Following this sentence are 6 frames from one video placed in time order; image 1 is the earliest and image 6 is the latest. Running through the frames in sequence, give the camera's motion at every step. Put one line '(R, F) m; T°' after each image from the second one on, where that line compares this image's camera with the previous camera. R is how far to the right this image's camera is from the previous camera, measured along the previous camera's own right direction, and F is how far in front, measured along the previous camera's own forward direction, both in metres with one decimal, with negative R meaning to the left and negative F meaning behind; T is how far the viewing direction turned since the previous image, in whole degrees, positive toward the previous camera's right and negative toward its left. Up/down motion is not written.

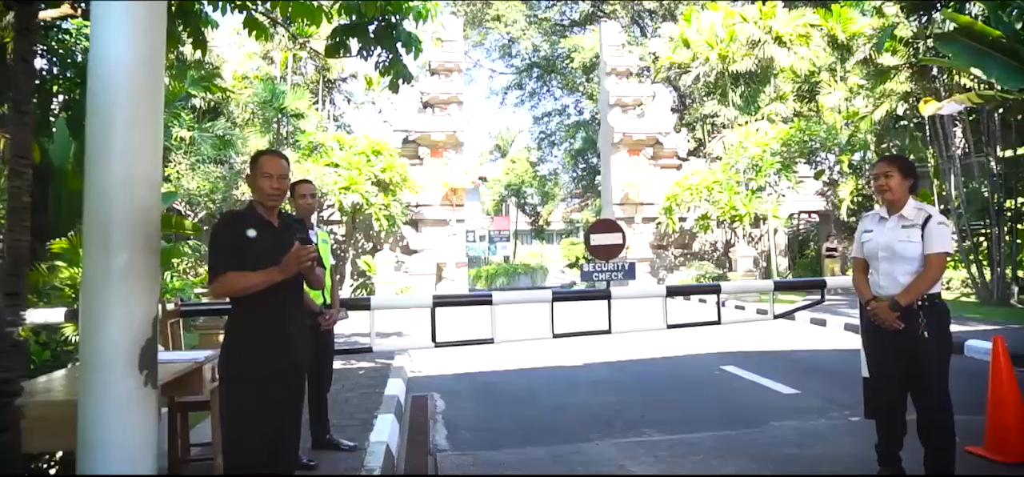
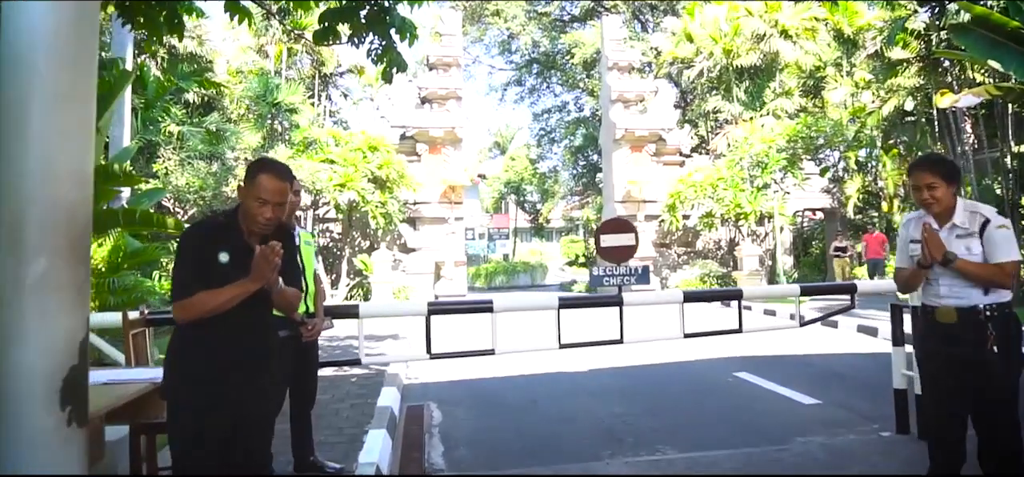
(0.0, +0.4) m; 0°
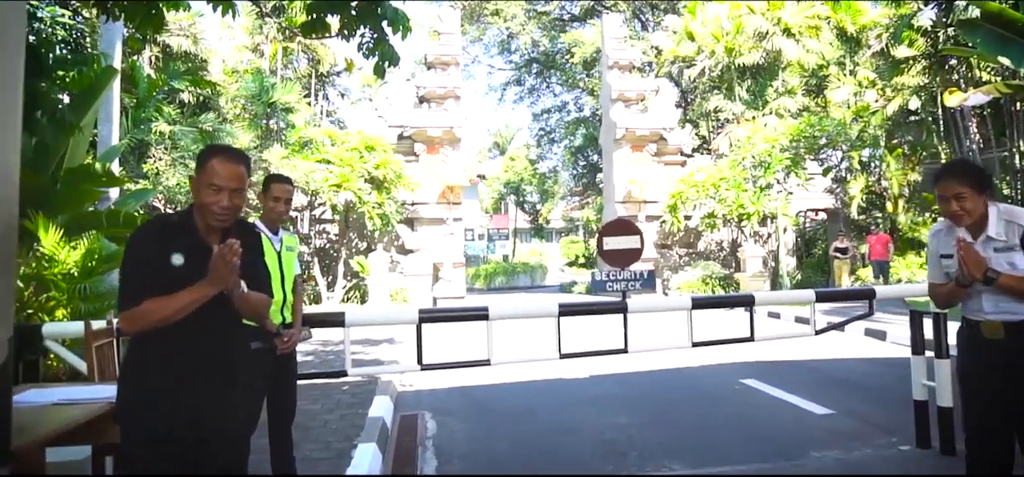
(0.0, +0.3) m; 0°
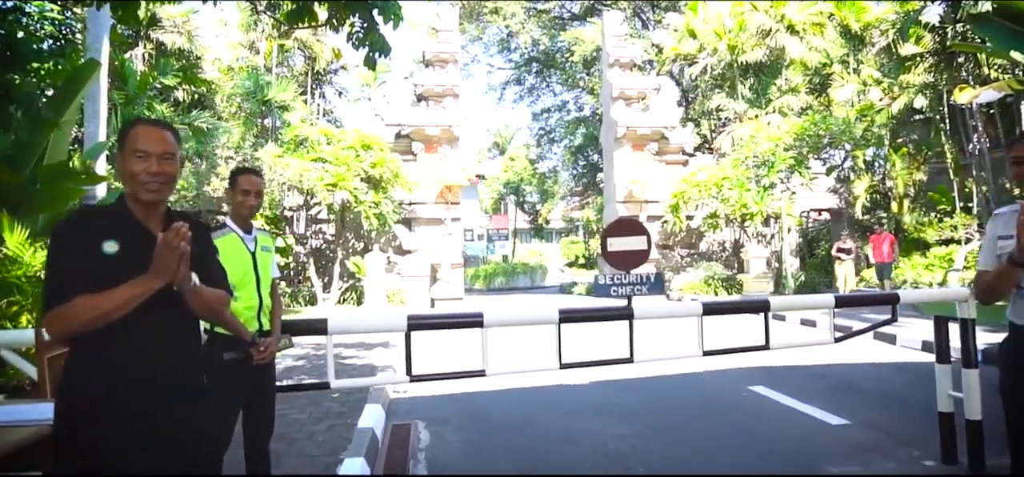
(0.0, +0.3) m; 0°
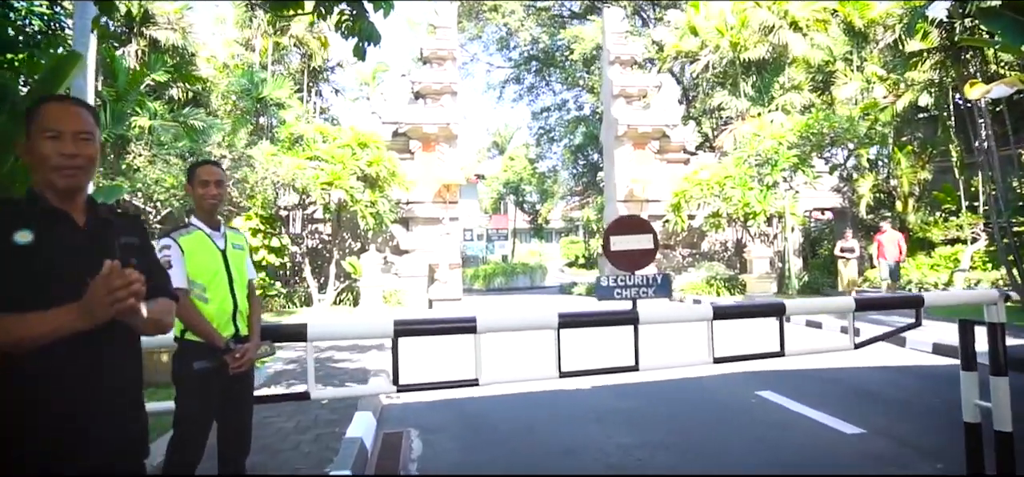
(0.0, +0.3) m; 0°
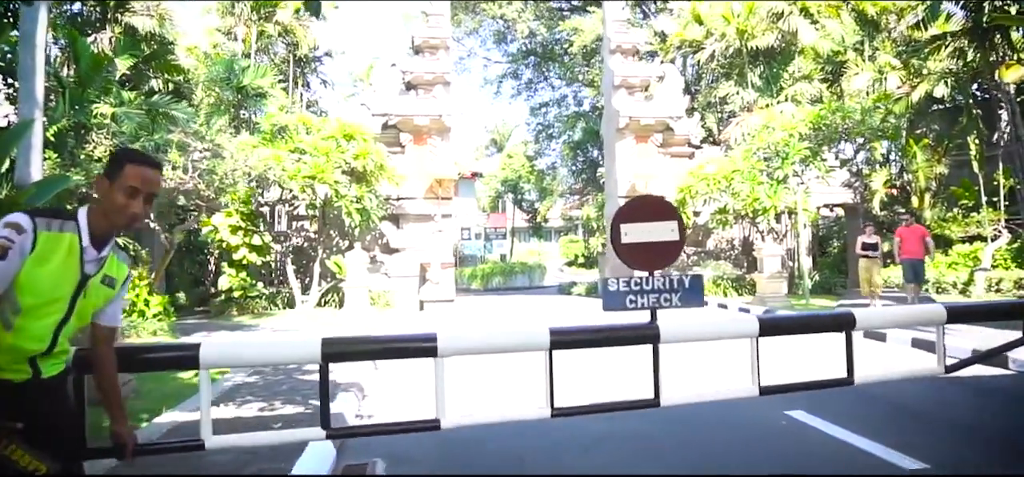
(+0.1, +0.9) m; 0°
